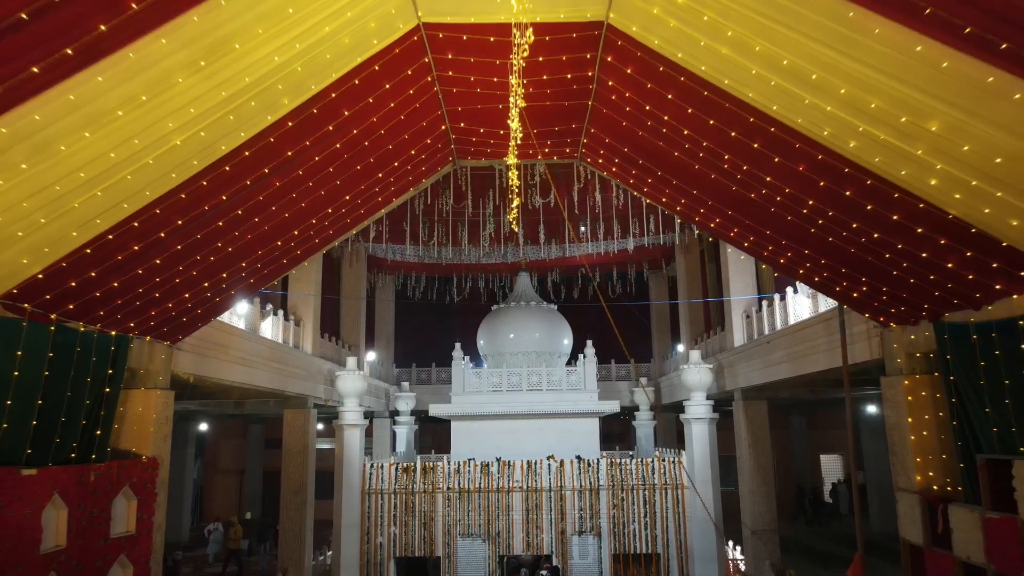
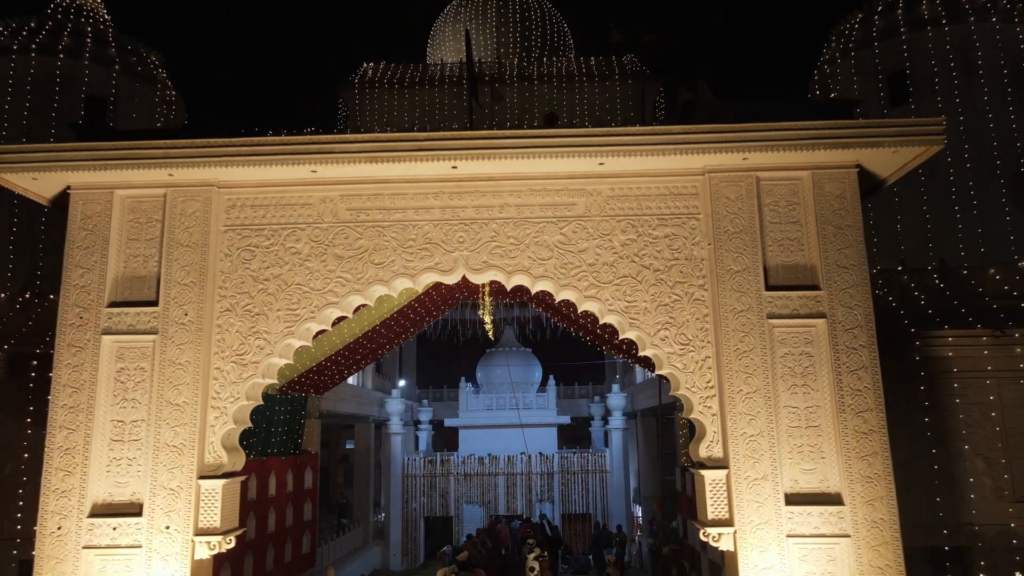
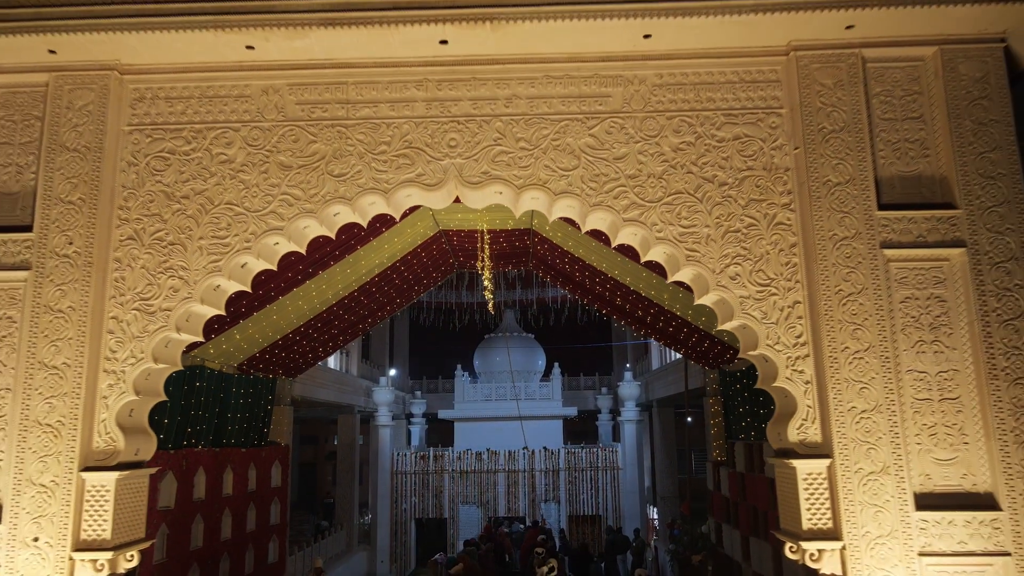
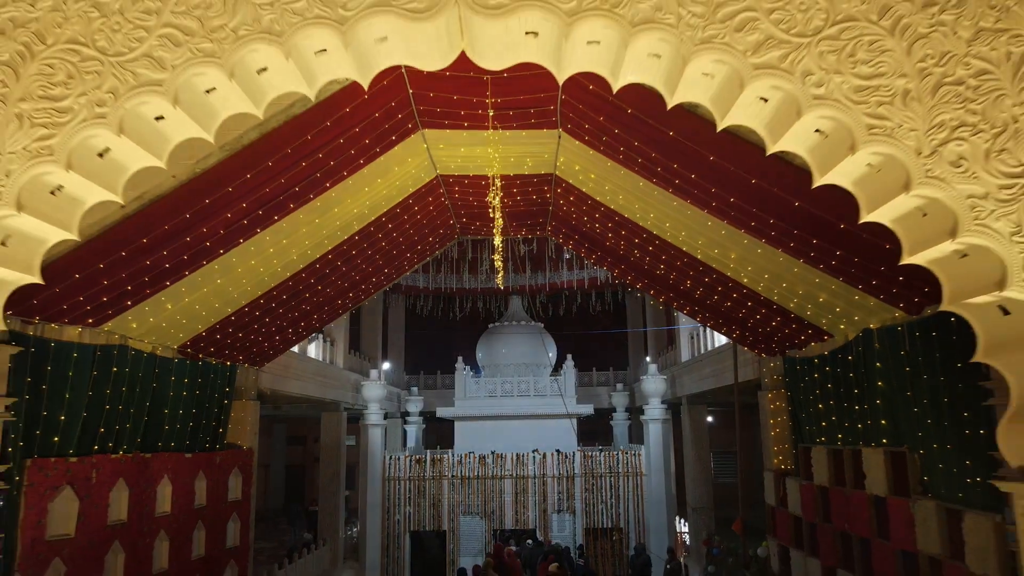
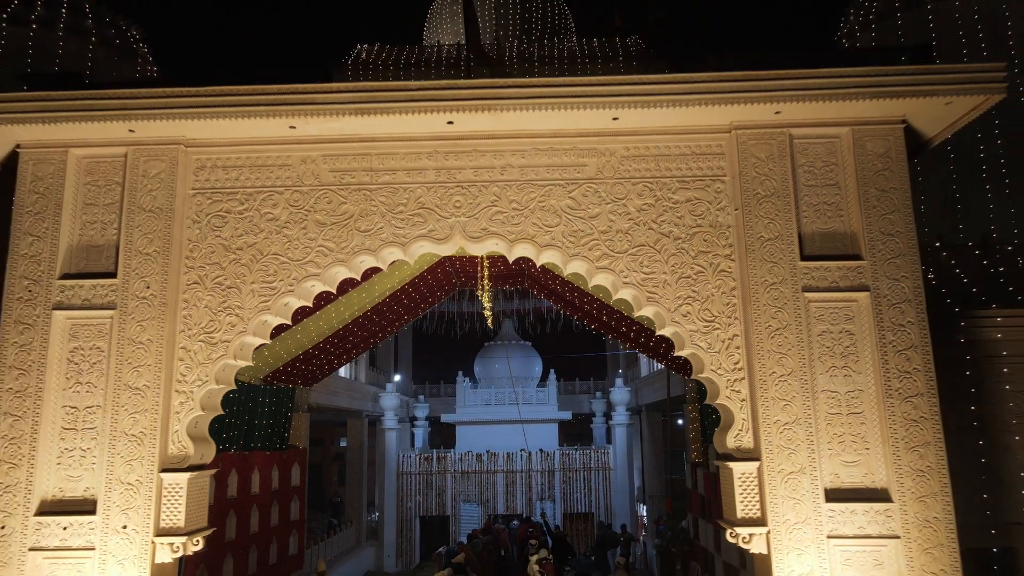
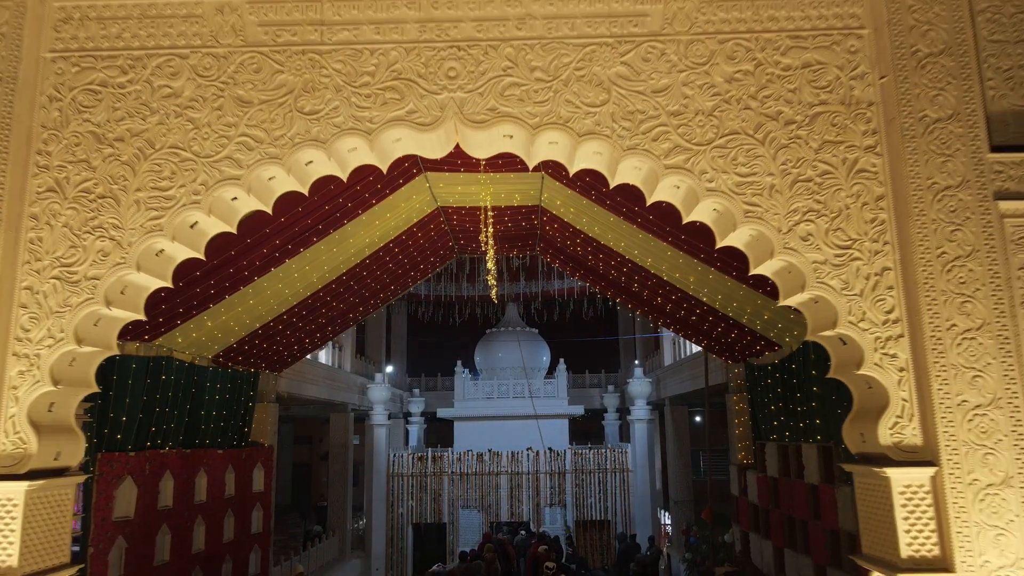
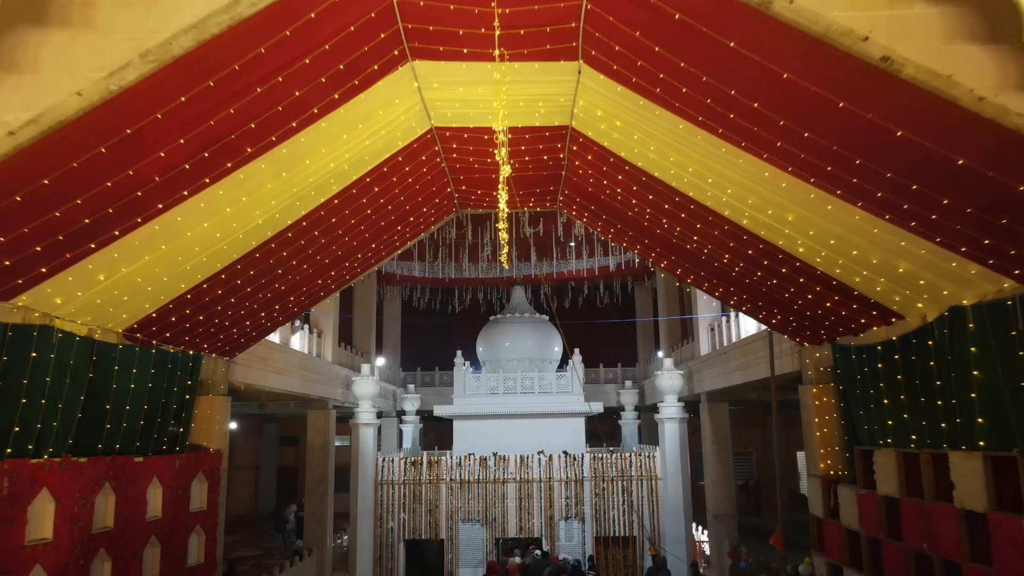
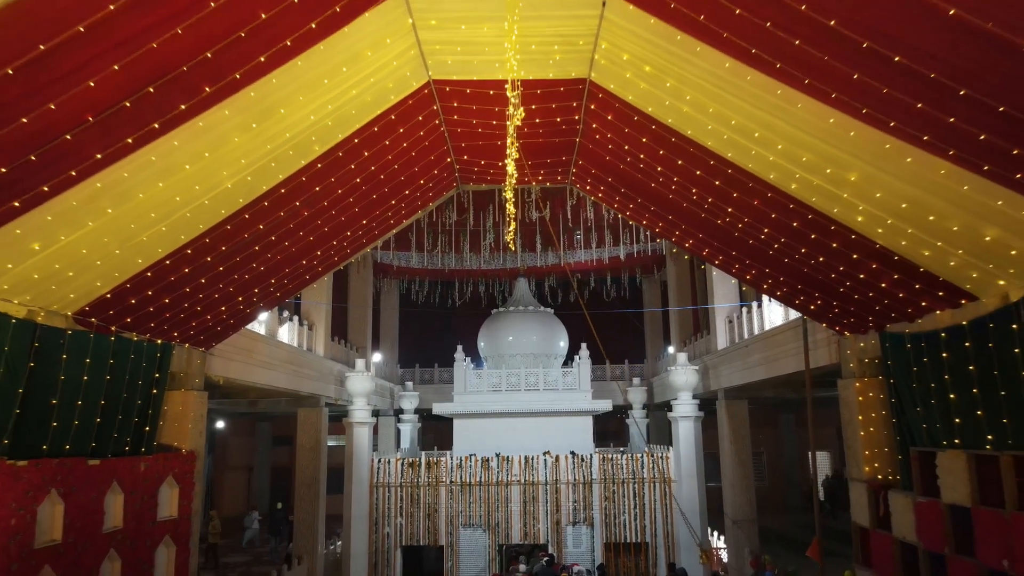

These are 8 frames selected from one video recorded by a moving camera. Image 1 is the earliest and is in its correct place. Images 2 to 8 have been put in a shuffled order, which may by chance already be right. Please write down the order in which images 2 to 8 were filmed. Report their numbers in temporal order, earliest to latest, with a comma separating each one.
8, 7, 4, 6, 3, 5, 2
